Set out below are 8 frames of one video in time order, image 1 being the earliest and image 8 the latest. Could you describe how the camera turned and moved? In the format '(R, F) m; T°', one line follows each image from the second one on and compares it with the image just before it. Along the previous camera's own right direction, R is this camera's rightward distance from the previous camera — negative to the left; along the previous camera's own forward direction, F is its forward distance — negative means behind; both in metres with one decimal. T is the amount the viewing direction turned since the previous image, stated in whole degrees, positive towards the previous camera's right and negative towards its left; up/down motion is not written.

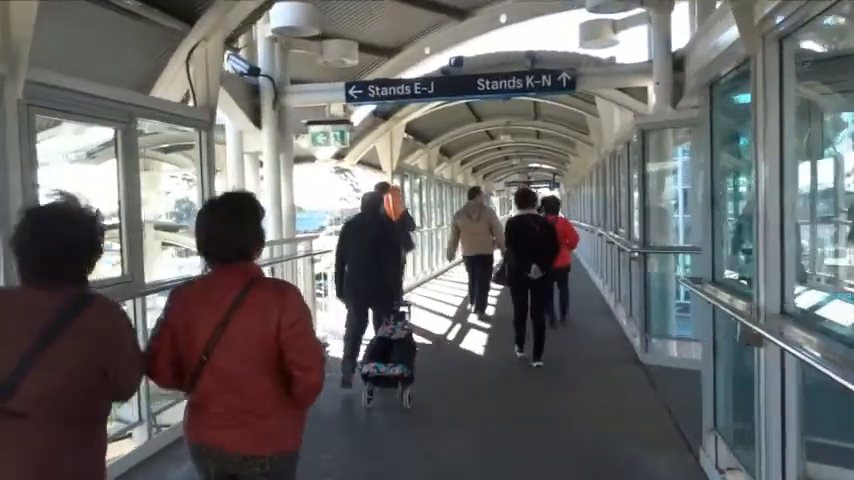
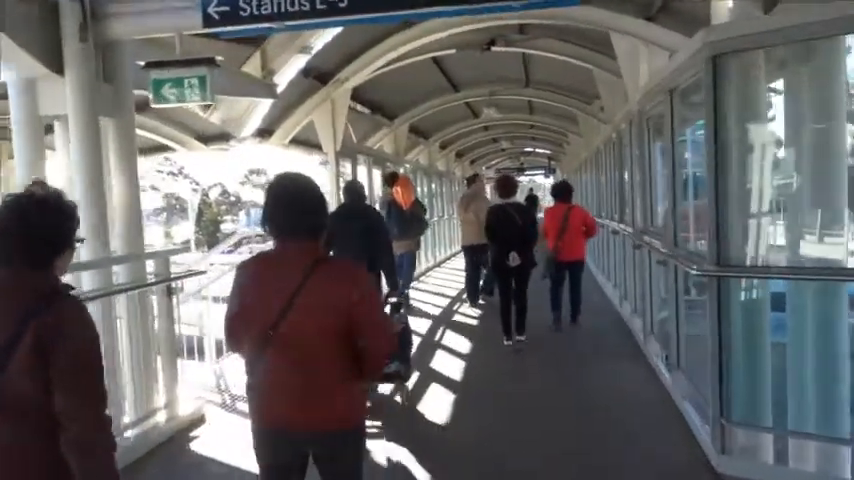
(+0.6, +3.7) m; 0°
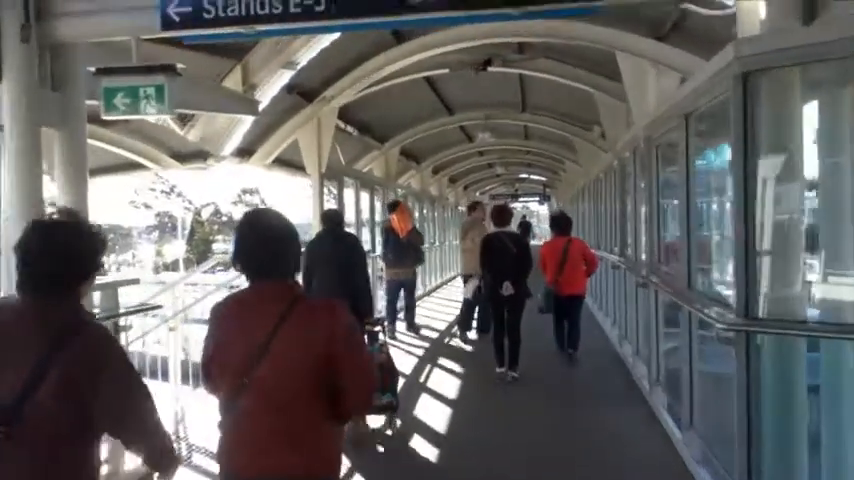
(+0.1, +0.7) m; +1°
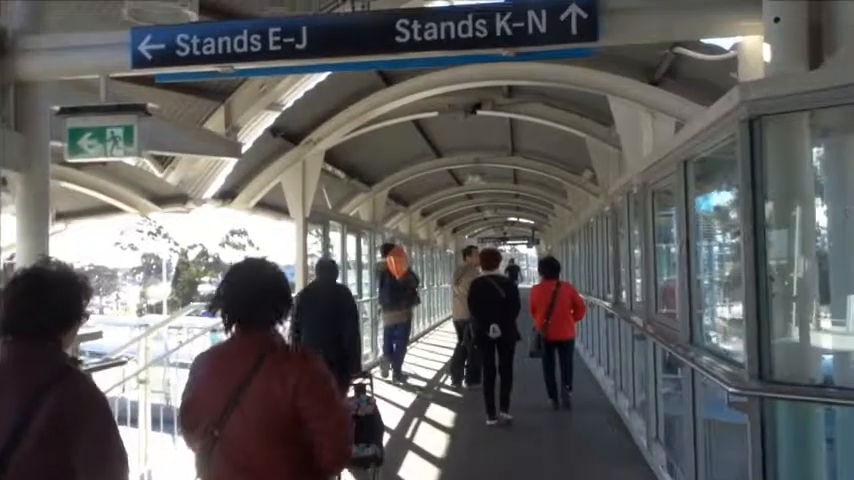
(0.0, +0.3) m; +1°
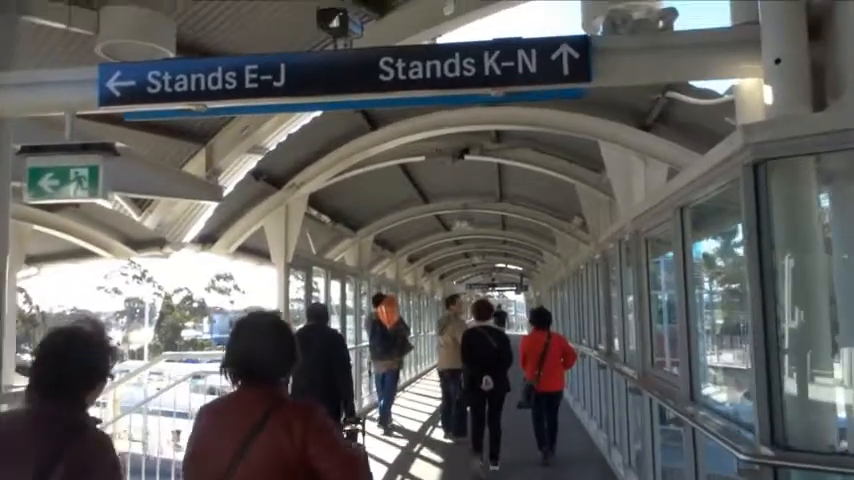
(0.0, +0.3) m; +1°
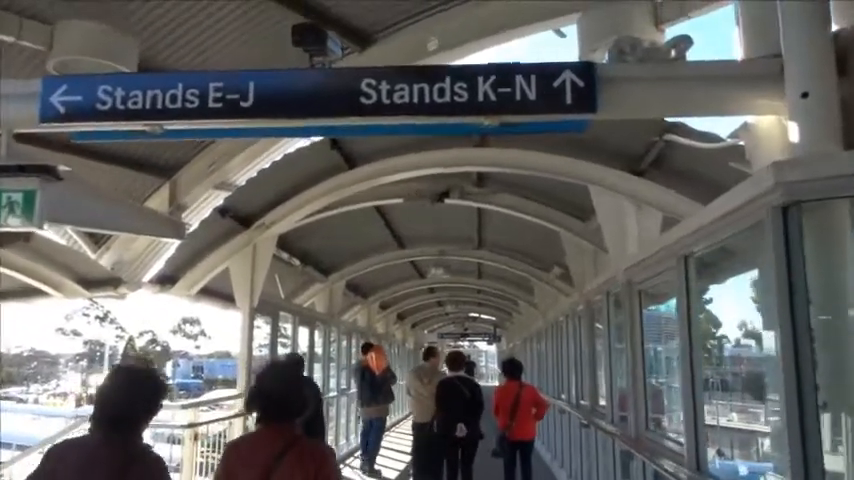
(-0.1, +0.5) m; +2°
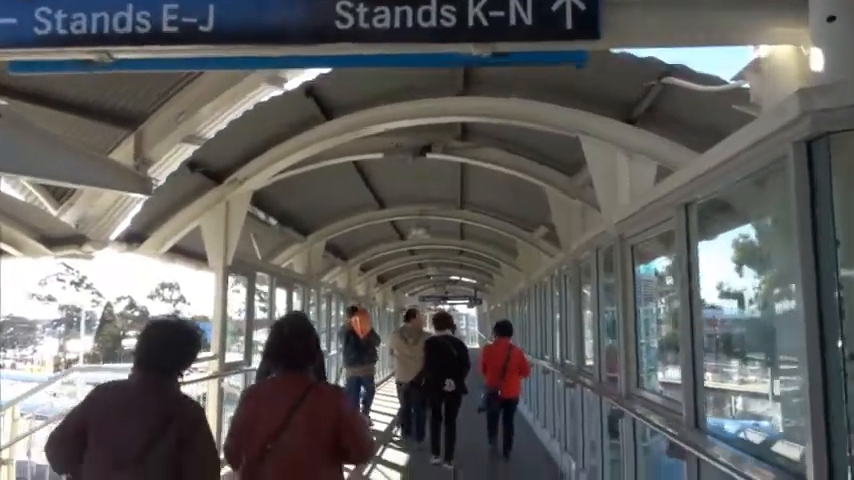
(0.0, +0.3) m; +2°
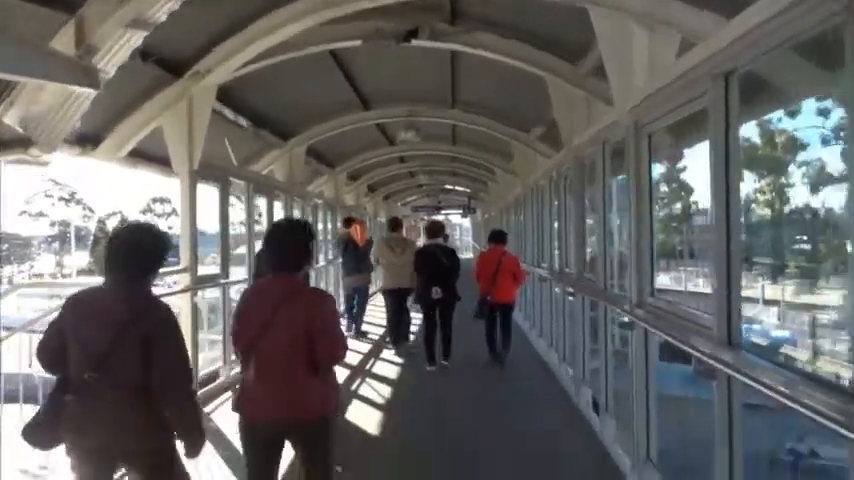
(+0.1, +0.8) m; 0°
